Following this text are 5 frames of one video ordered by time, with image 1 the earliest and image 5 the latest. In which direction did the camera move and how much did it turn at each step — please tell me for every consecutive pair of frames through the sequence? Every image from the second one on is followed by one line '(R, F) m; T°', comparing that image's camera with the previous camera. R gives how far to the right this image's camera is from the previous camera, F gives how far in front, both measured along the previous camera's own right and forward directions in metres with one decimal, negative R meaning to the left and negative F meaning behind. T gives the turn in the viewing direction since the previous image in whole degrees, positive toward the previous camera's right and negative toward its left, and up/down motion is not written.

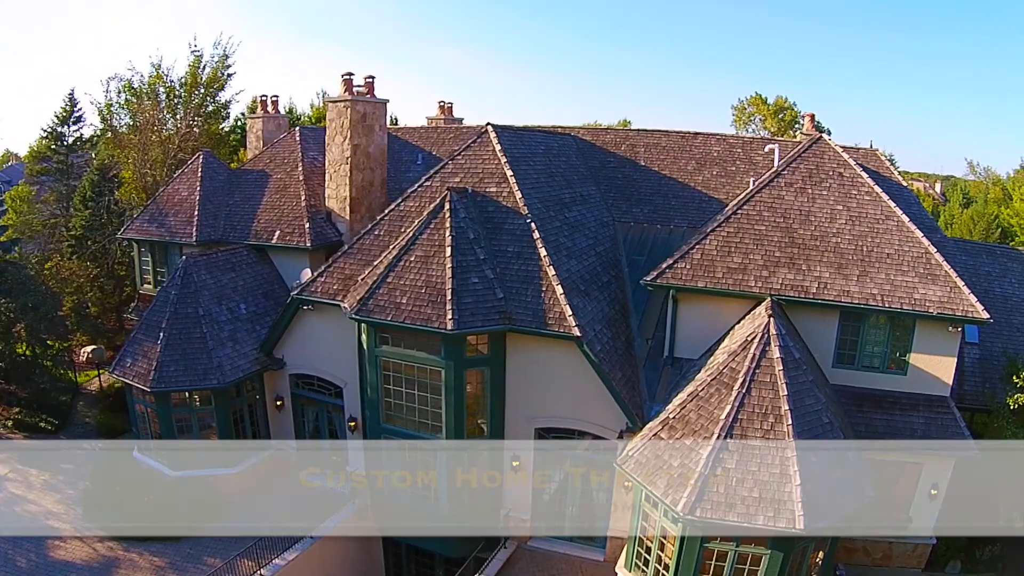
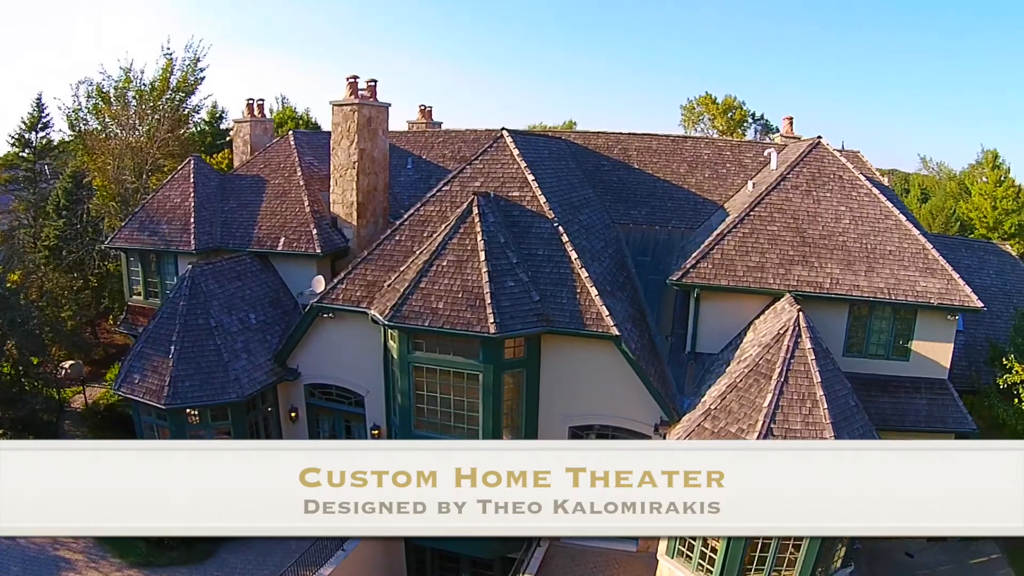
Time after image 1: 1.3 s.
(-2.5, -0.1) m; +6°
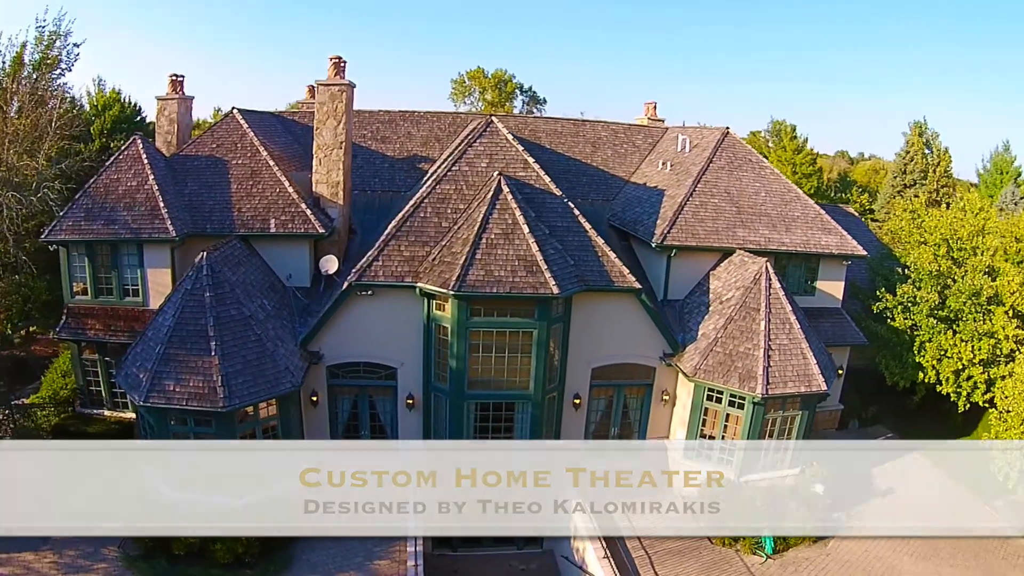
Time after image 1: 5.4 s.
(-8.0, -0.5) m; +23°
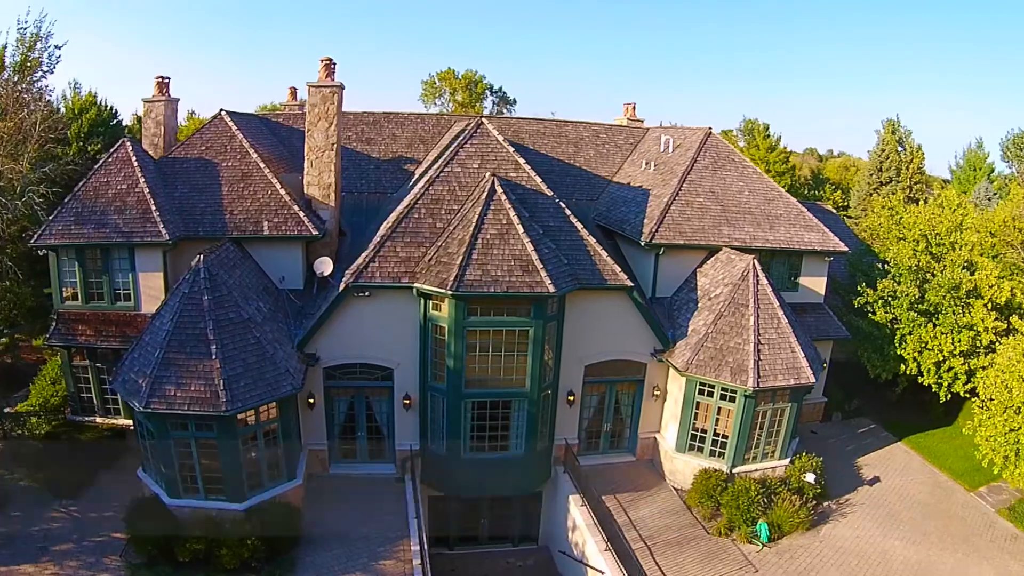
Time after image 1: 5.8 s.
(-0.6, -0.2) m; +2°
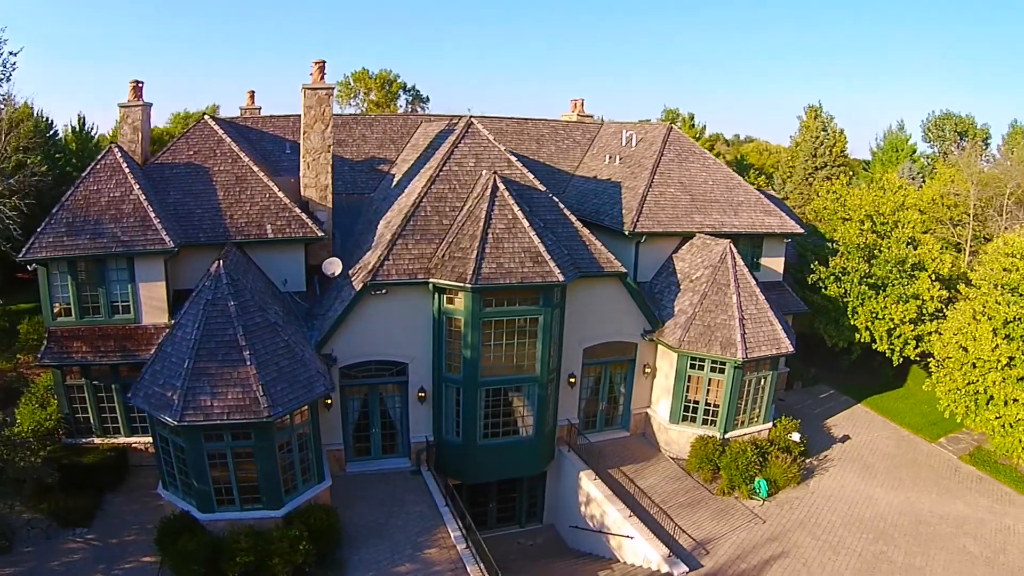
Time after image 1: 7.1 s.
(-2.8, -0.7) m; +8°
